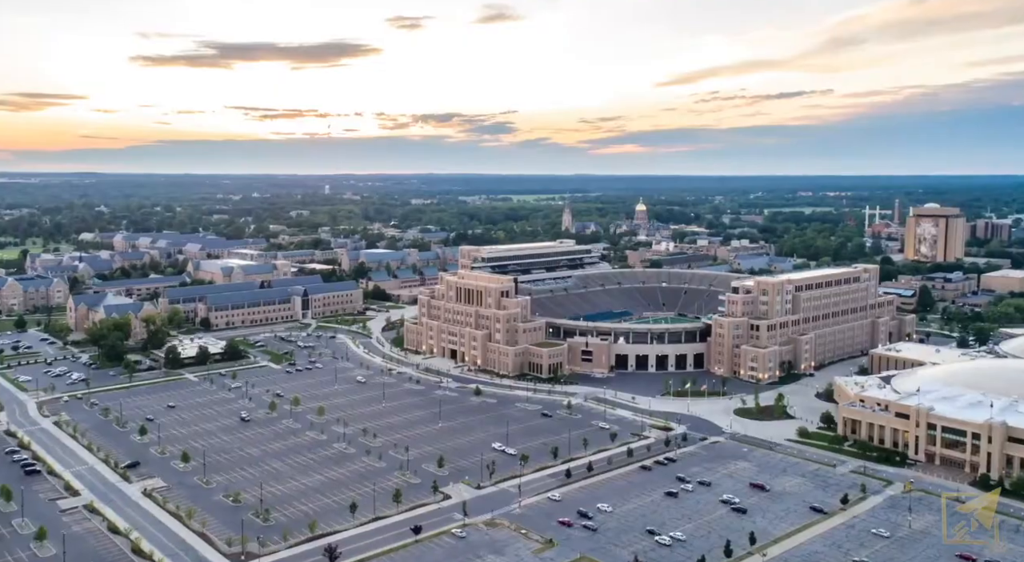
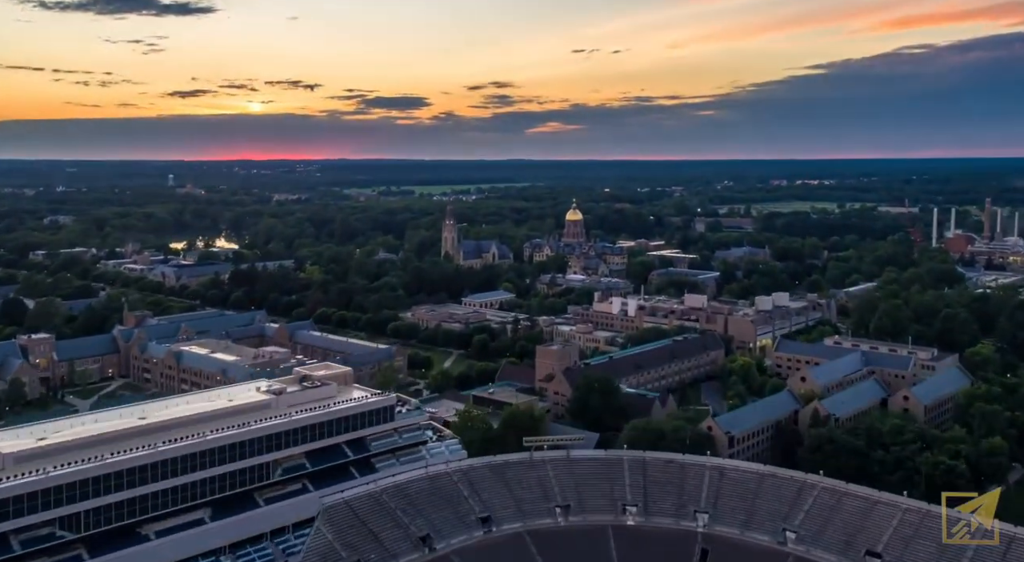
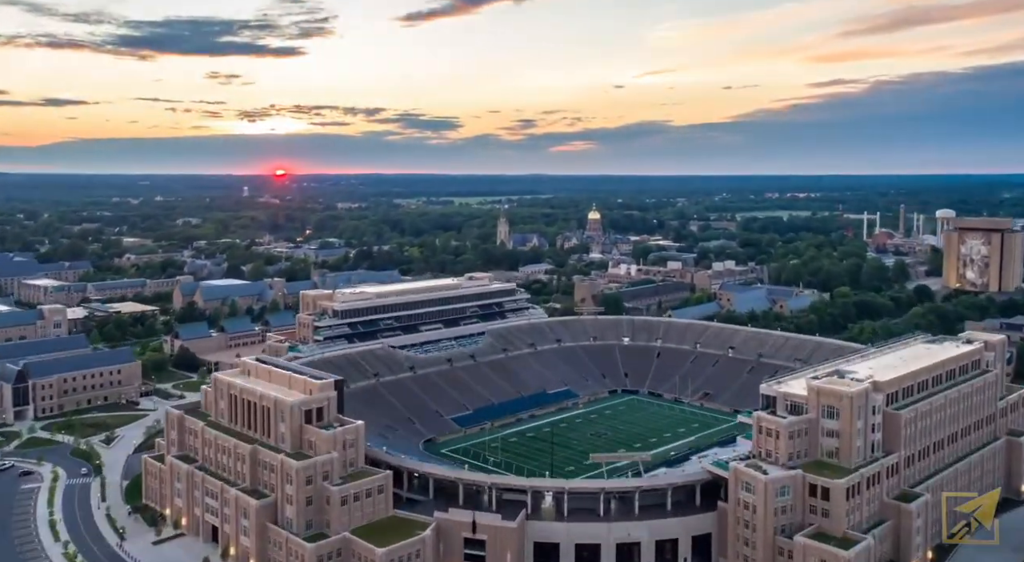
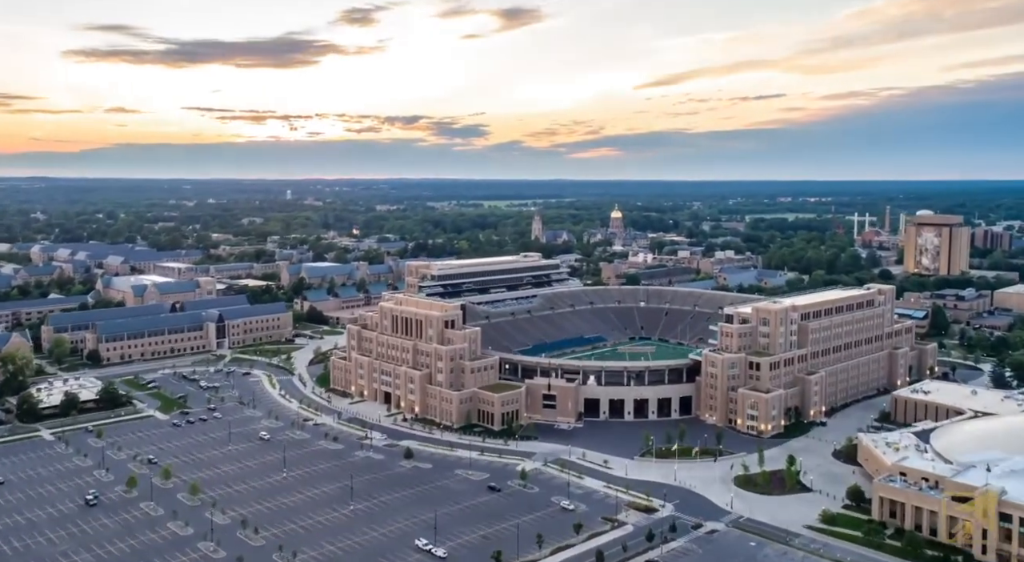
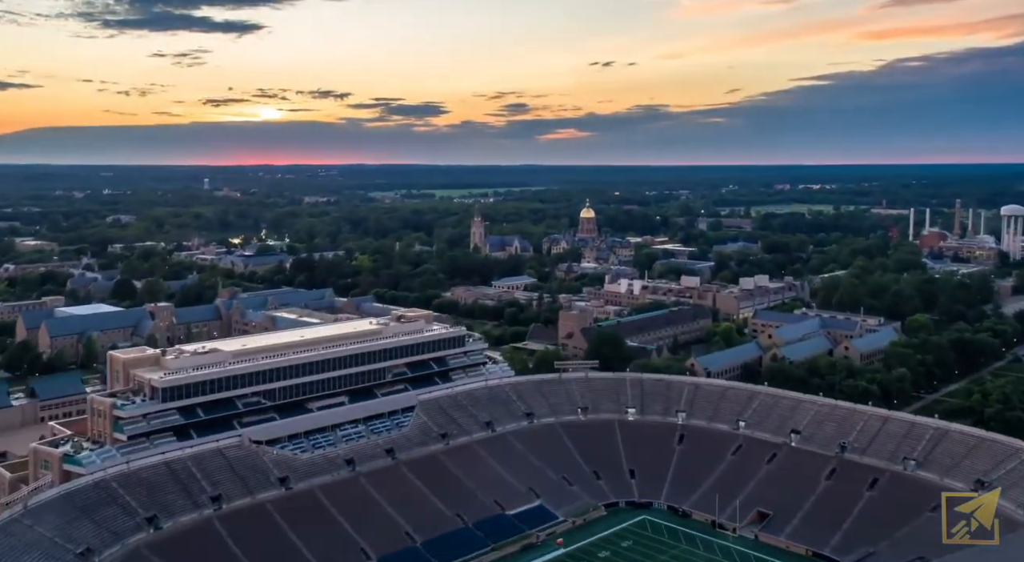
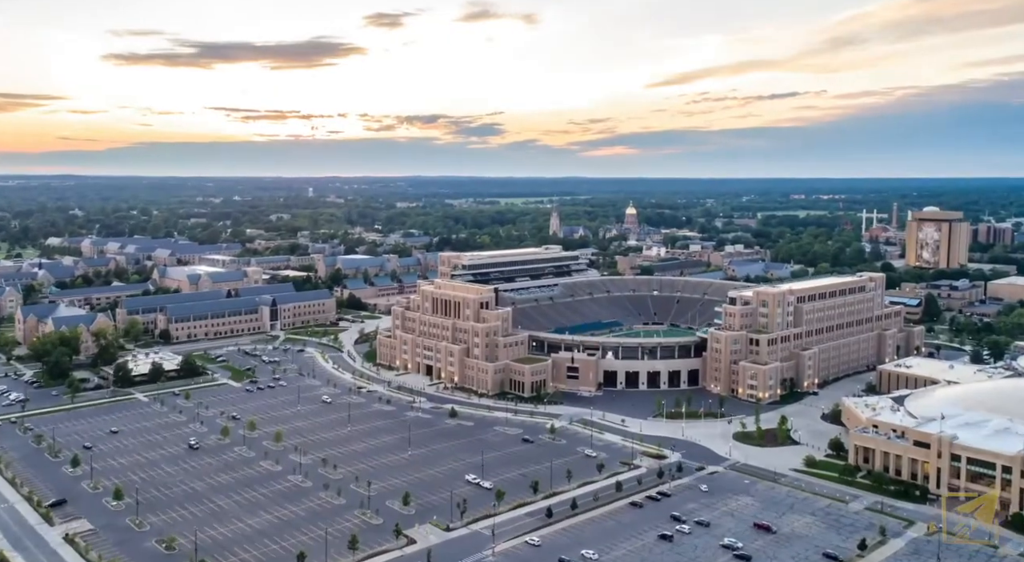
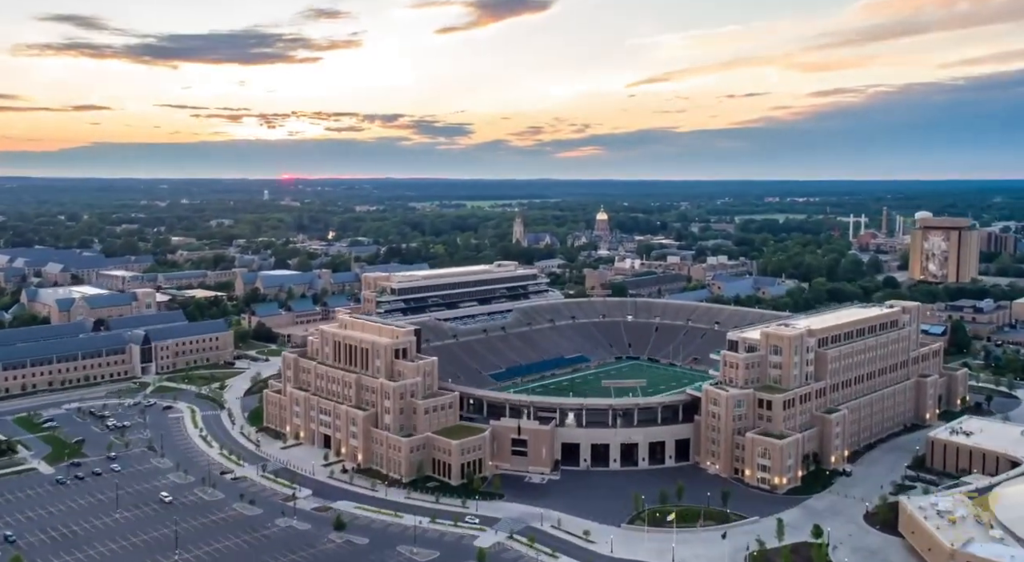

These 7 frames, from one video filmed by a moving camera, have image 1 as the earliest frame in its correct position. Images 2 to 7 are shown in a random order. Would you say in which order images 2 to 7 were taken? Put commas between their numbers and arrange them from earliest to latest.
6, 4, 7, 3, 5, 2
